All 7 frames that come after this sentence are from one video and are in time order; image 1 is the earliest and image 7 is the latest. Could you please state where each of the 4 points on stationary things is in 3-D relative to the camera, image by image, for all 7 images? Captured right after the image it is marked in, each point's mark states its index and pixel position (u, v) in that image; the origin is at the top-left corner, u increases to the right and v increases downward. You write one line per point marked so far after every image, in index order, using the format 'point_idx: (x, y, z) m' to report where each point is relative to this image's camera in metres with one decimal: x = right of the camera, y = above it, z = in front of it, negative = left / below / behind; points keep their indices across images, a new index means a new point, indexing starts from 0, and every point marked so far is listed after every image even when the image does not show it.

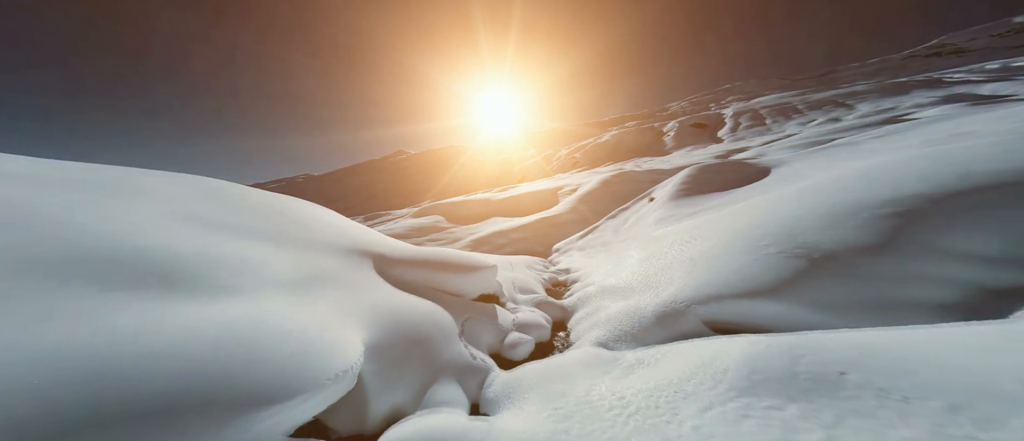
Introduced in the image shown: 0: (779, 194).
0: (+12.7, +1.1, +15.6) m
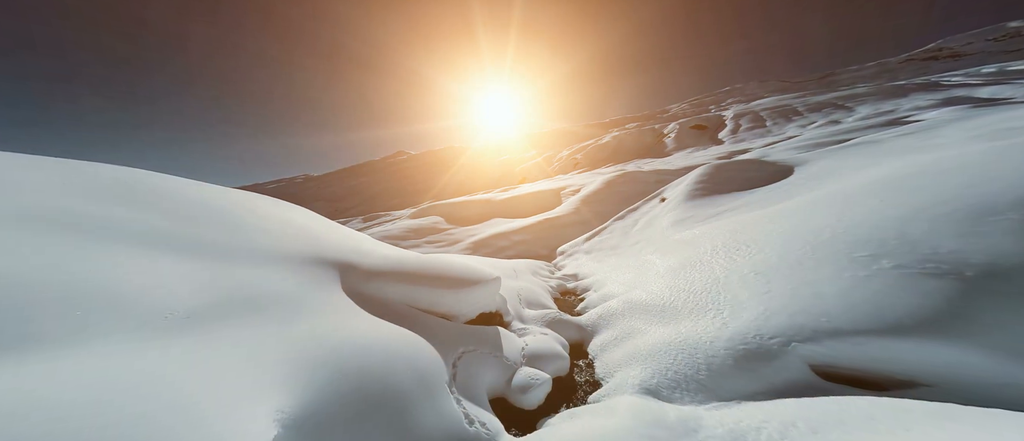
0: (+12.9, +1.1, +13.7) m
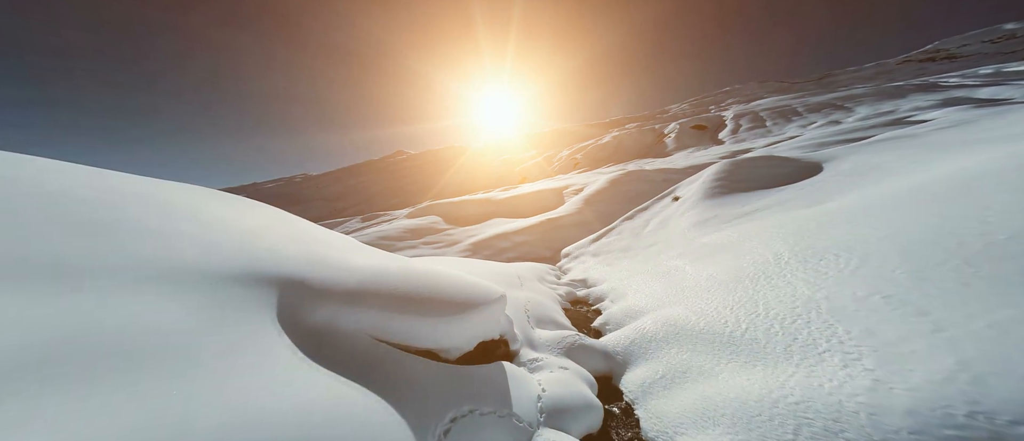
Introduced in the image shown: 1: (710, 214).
0: (+13.1, +1.1, +11.7) m
1: (+10.8, +0.3, +17.8) m
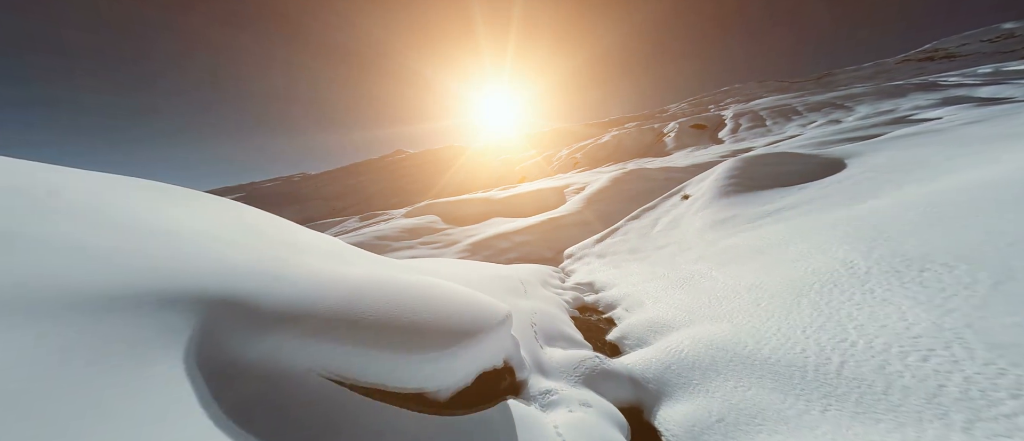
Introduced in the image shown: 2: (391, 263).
0: (+13.2, +1.1, +10.4) m
1: (+10.9, +0.4, +16.4) m
2: (-4.1, -1.4, +11.2) m
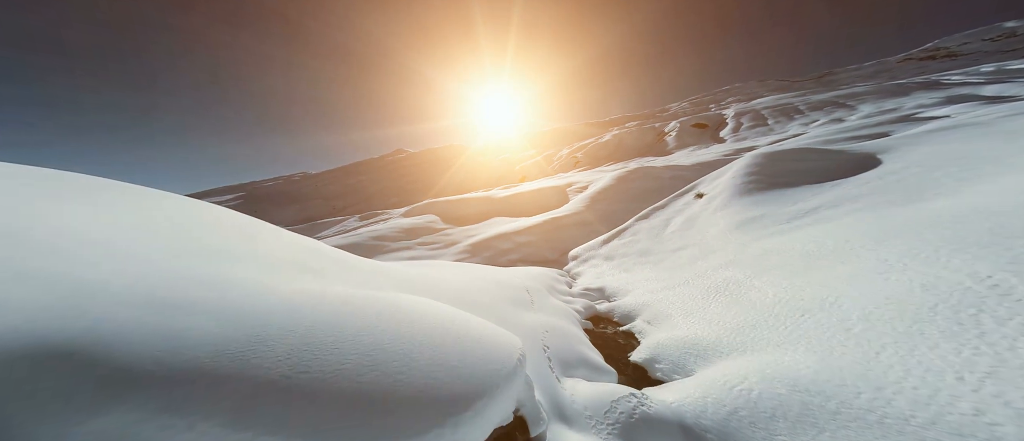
0: (+13.4, +1.1, +8.9) m
1: (+11.1, +0.4, +14.9) m
2: (-3.9, -1.4, +9.7) m
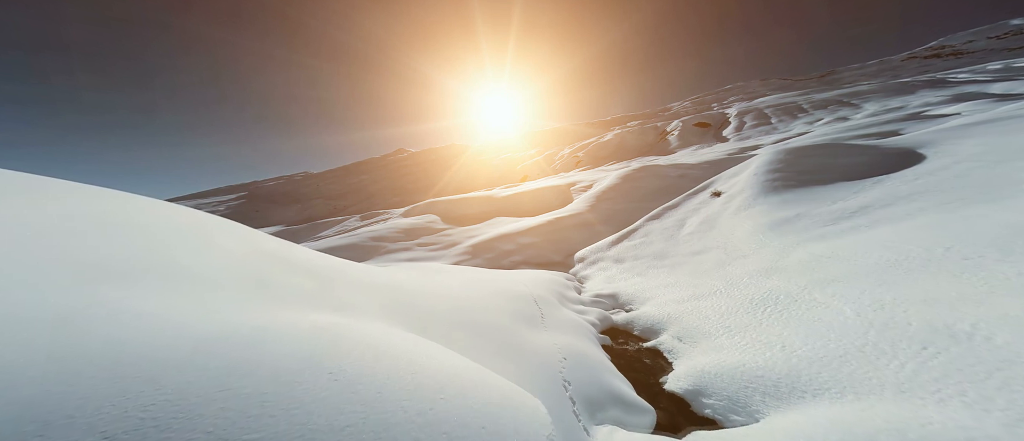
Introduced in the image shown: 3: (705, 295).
0: (+13.6, +1.1, +7.4) m
1: (+11.3, +0.4, +13.5) m
2: (-3.7, -1.5, +8.2) m
3: (+6.6, -2.5, +11.0) m
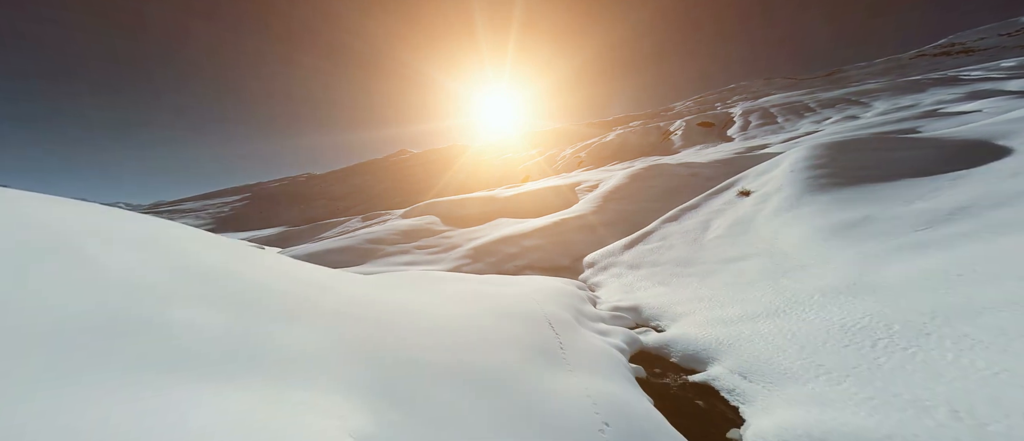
0: (+13.9, +1.0, +5.3) m
1: (+11.6, +0.3, +11.3) m
2: (-3.4, -1.6, +6.2) m
3: (+6.9, -2.6, +8.9) m
